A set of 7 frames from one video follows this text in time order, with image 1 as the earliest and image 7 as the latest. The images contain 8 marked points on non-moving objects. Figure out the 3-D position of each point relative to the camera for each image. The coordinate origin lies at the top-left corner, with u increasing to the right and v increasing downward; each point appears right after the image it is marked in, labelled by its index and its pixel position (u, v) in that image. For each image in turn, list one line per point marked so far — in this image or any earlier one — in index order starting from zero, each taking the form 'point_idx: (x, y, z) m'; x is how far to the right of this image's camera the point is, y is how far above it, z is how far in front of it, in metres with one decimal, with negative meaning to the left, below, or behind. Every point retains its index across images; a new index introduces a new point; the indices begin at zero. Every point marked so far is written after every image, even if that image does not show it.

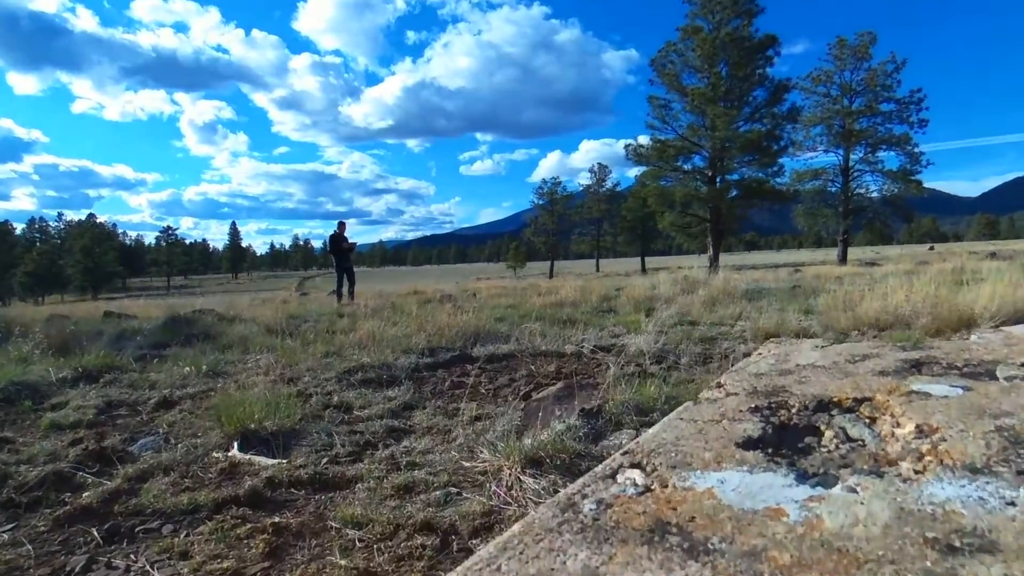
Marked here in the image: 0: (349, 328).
0: (-1.4, -0.3, +5.3) m
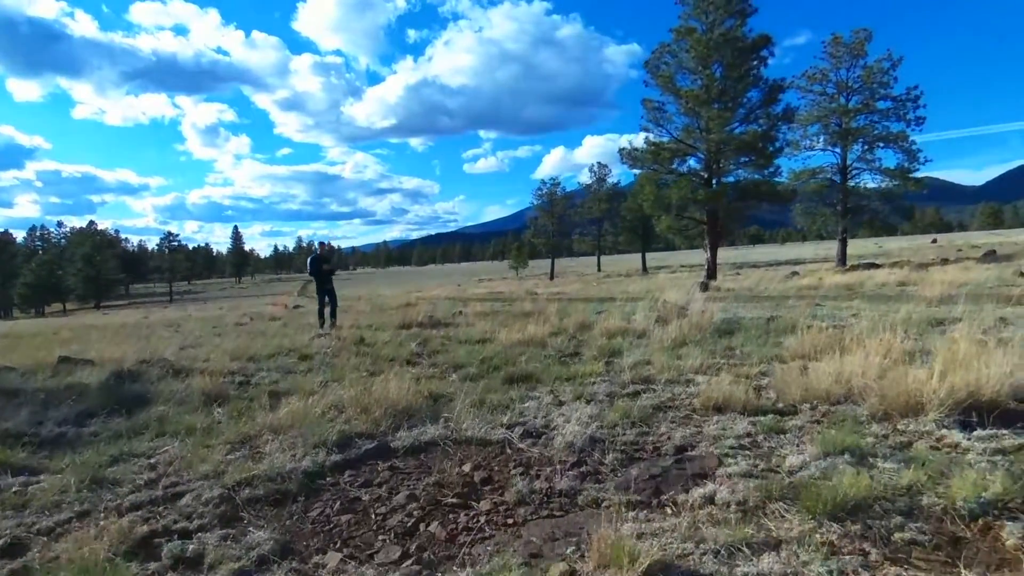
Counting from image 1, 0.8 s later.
0: (-1.8, -0.8, +5.1) m
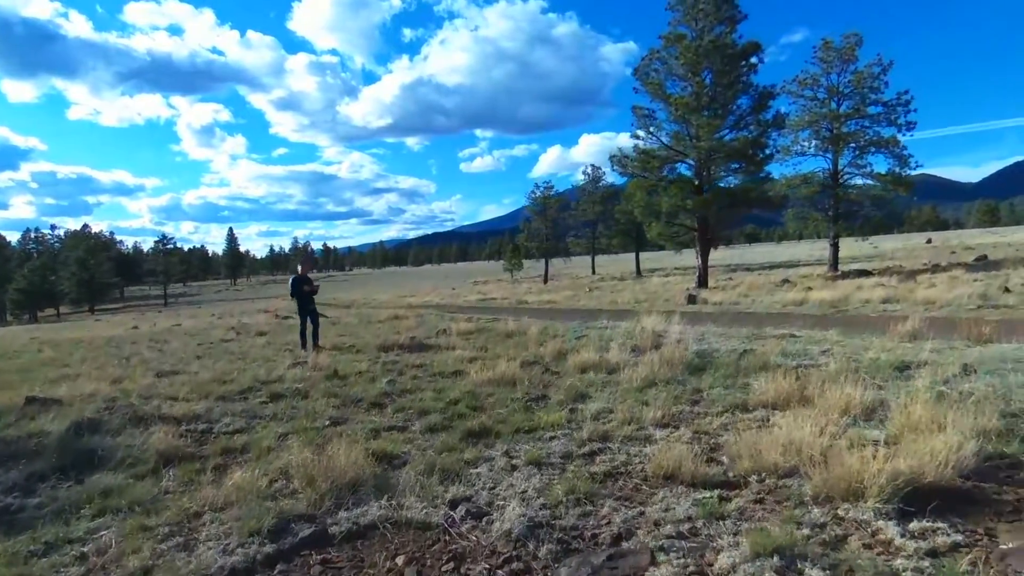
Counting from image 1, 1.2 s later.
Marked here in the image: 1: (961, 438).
0: (-2.2, -1.3, +5.0) m
1: (+2.8, -0.9, +3.9) m
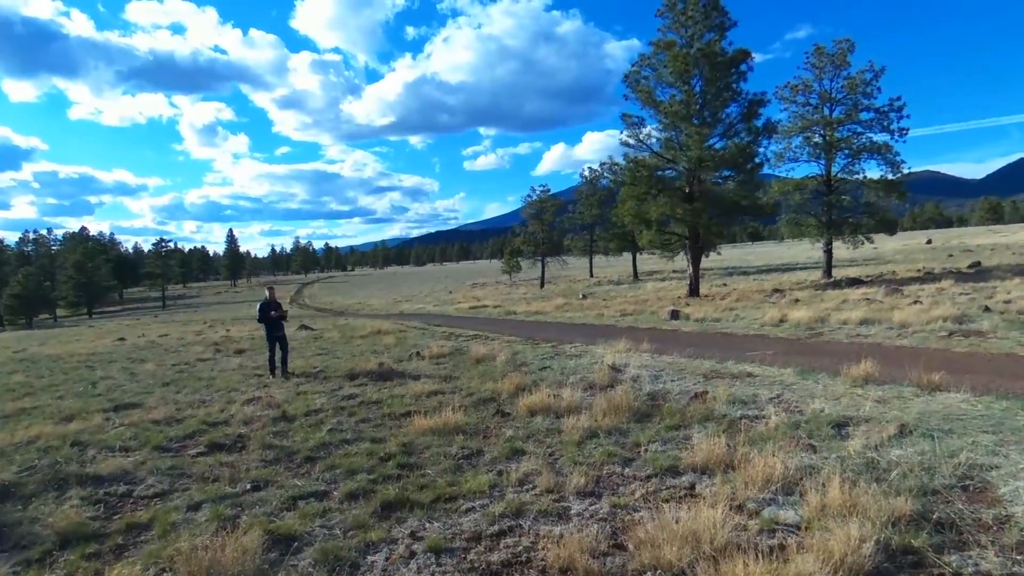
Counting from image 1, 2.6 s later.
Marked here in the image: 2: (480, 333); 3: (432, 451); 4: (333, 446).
0: (-2.8, -1.8, +4.9) m
1: (+2.1, -1.5, +3.7) m
2: (-1.0, -1.4, +18.7) m
3: (-0.8, -1.7, +6.5) m
4: (-2.0, -1.8, +7.0) m
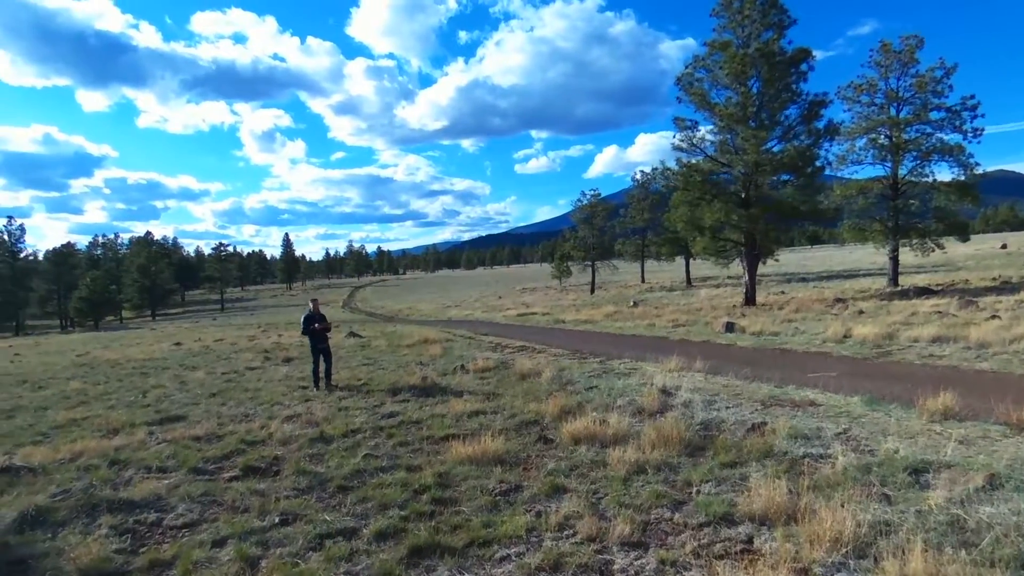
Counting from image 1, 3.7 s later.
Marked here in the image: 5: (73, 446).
0: (-2.5, -2.1, +4.7) m
1: (+2.3, -1.7, +3.2) m
2: (+0.4, -1.7, +18.4) m
3: (-0.4, -1.9, +6.2) m
4: (-1.6, -2.0, +6.8) m
5: (-6.1, -2.2, +8.7) m
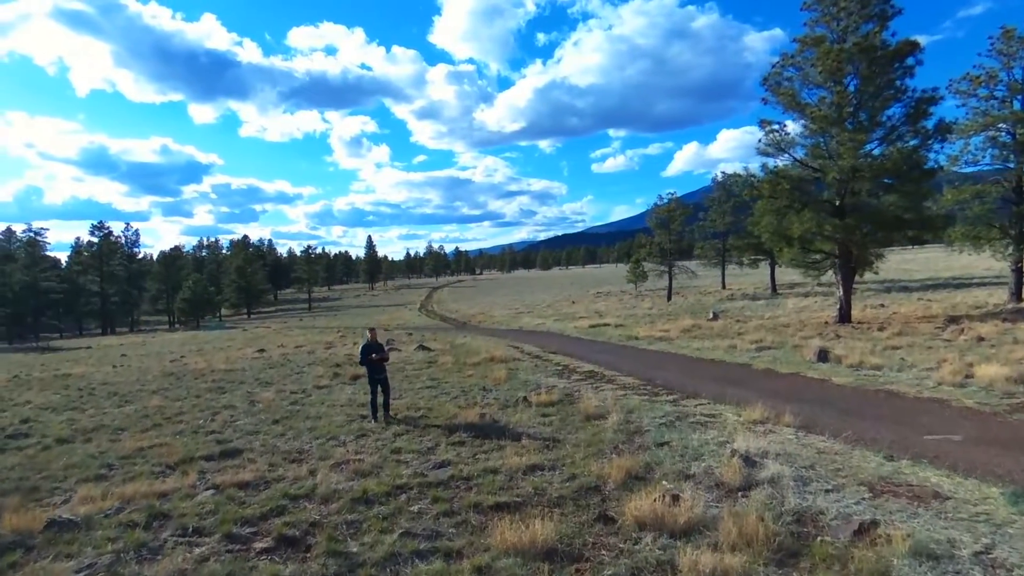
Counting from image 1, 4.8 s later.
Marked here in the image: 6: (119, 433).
0: (-2.3, -2.7, +4.2) m
1: (+2.3, -2.4, +2.0) m
2: (+2.3, -2.3, +17.3) m
3: (0.0, -2.6, +5.4) m
4: (-1.1, -2.6, +6.1) m
5: (-5.3, -2.7, +8.5) m
6: (-8.2, -3.0, +12.9) m
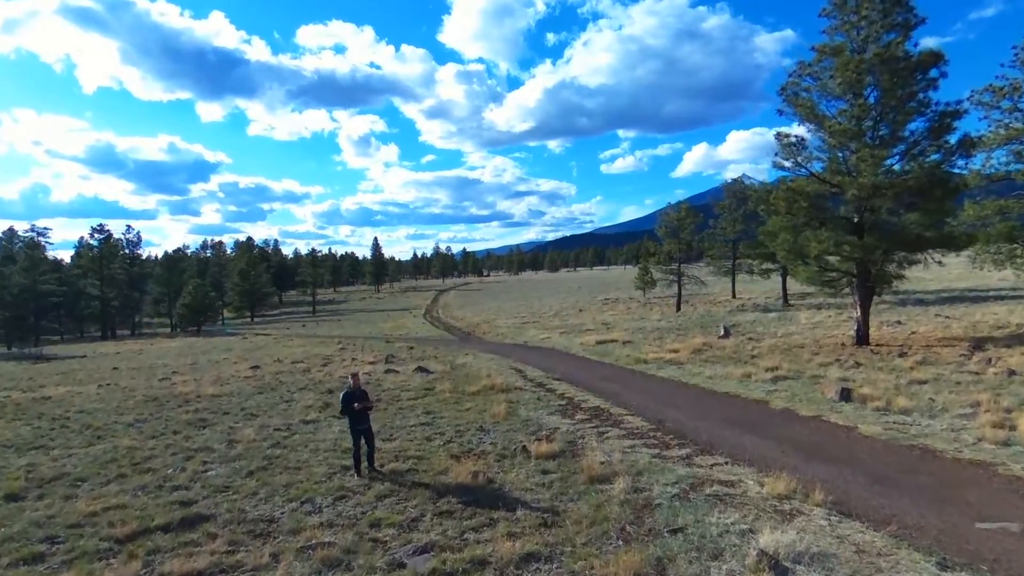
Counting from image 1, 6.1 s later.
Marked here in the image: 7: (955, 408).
0: (-2.5, -3.5, +3.0) m
1: (+2.1, -3.2, +0.9) m
2: (+2.3, -3.2, +16.2) m
3: (-0.2, -3.4, +4.2) m
4: (-1.2, -3.4, +4.9) m
5: (-5.4, -3.5, +7.4) m
6: (-8.3, -3.8, +11.8) m
7: (+10.7, -2.8, +14.9) m
